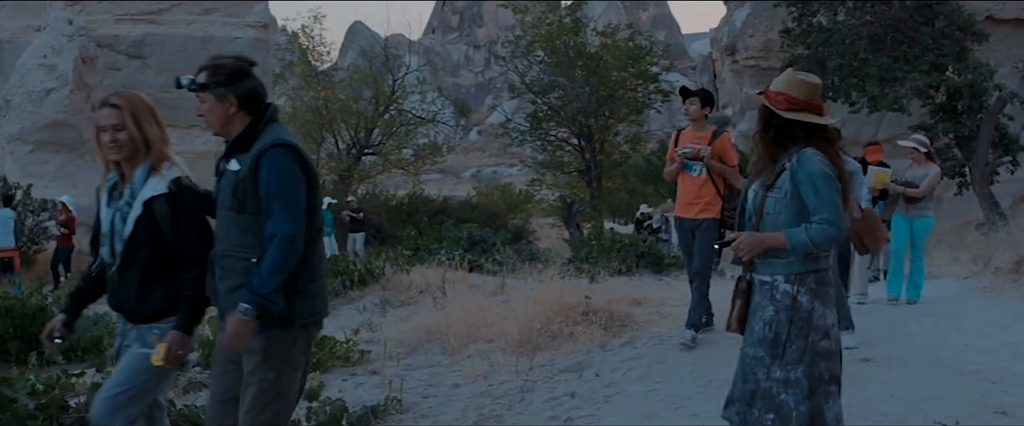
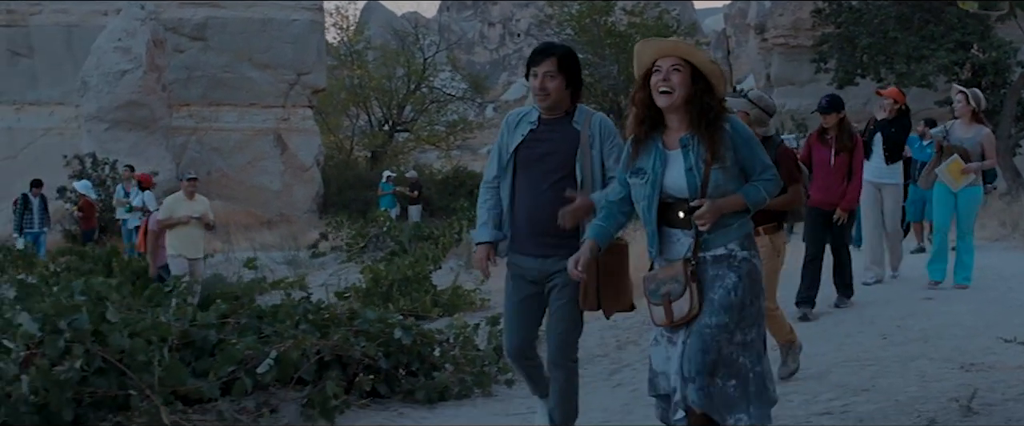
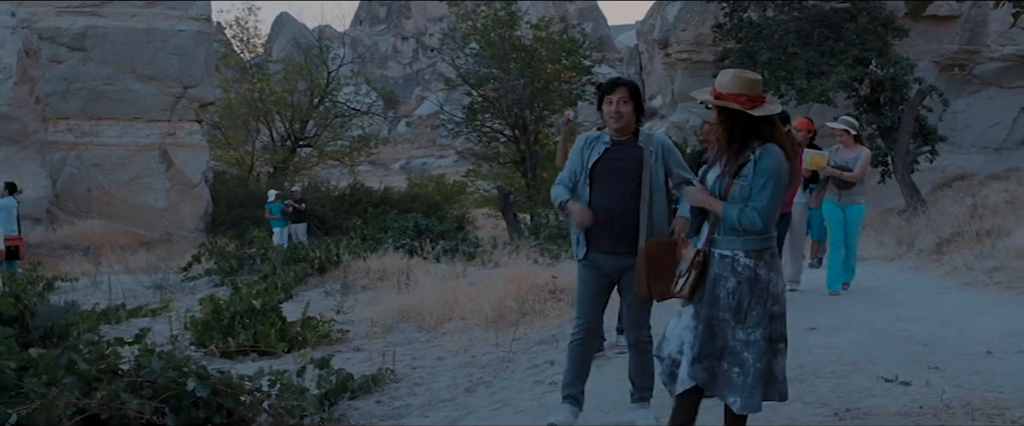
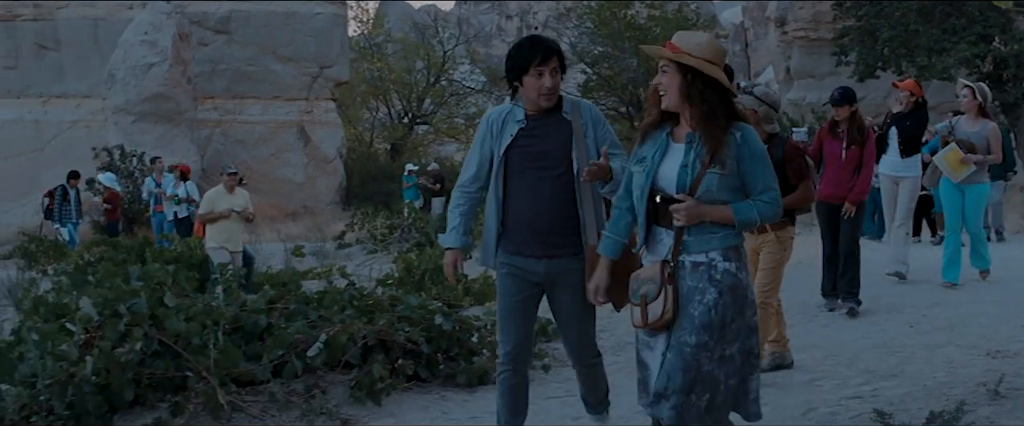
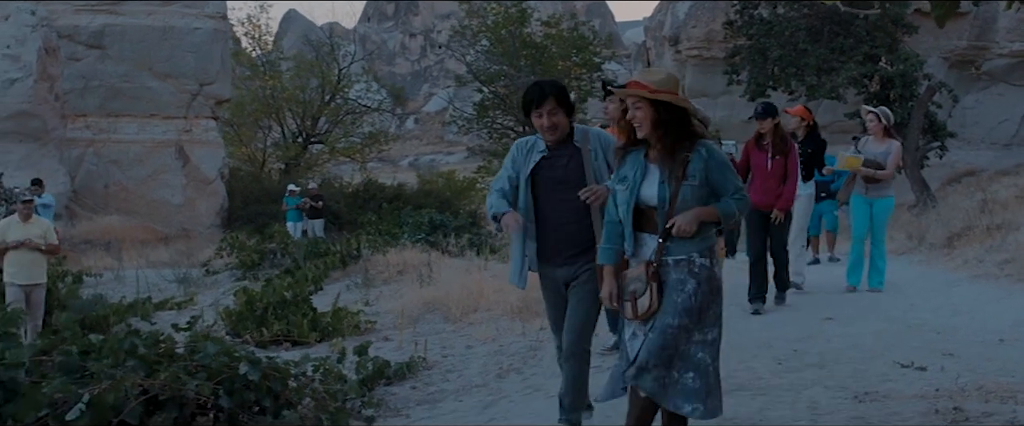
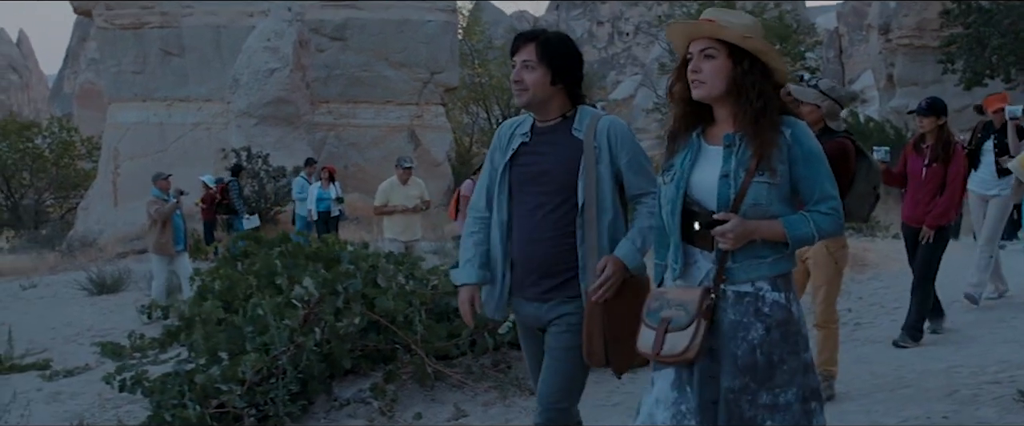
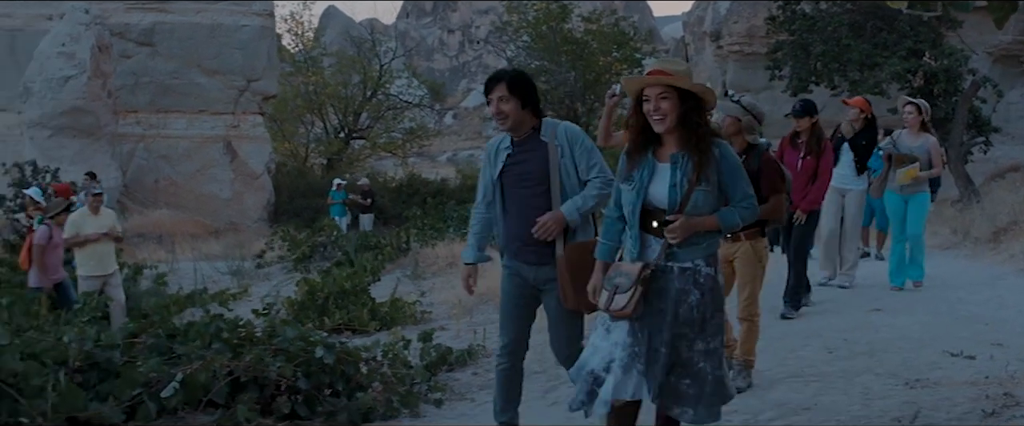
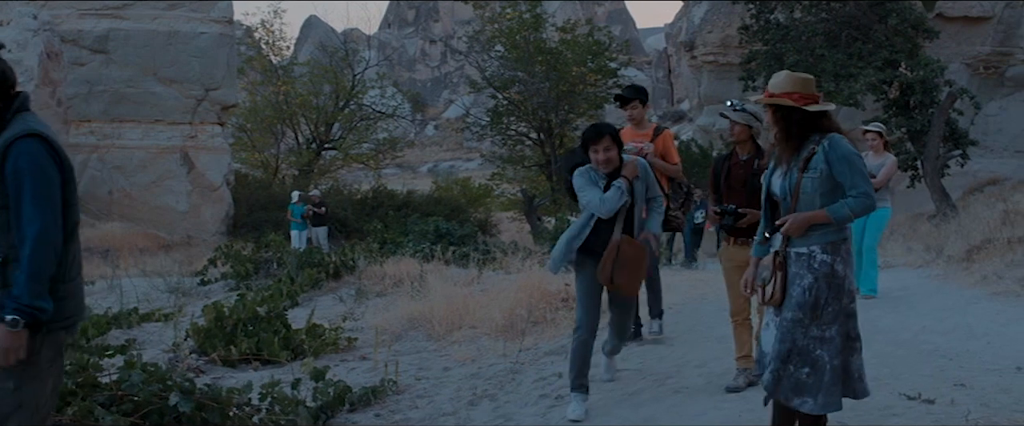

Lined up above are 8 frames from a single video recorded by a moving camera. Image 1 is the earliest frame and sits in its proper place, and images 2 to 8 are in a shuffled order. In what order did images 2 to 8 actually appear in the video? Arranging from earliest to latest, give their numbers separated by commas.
8, 3, 5, 7, 2, 4, 6
